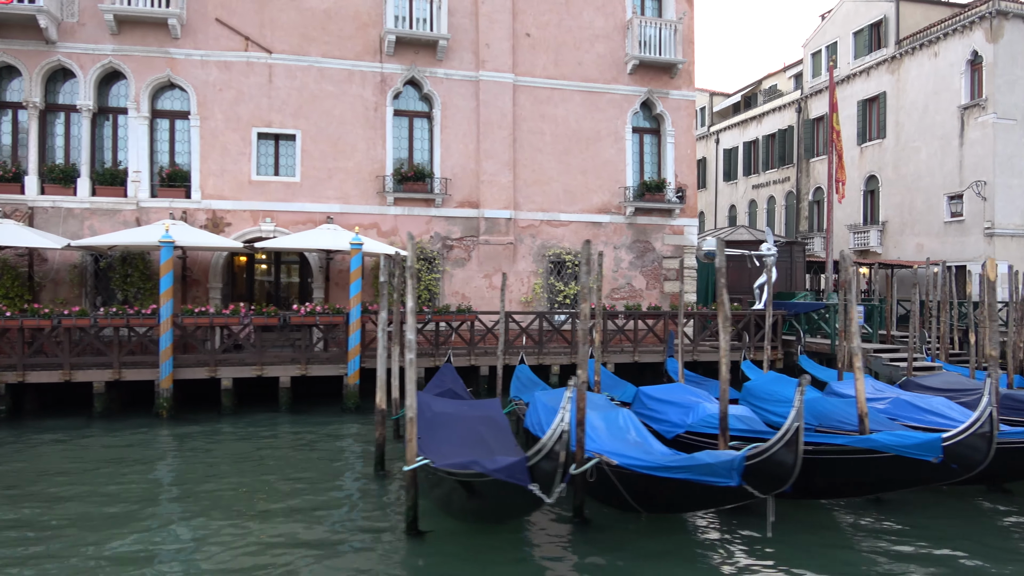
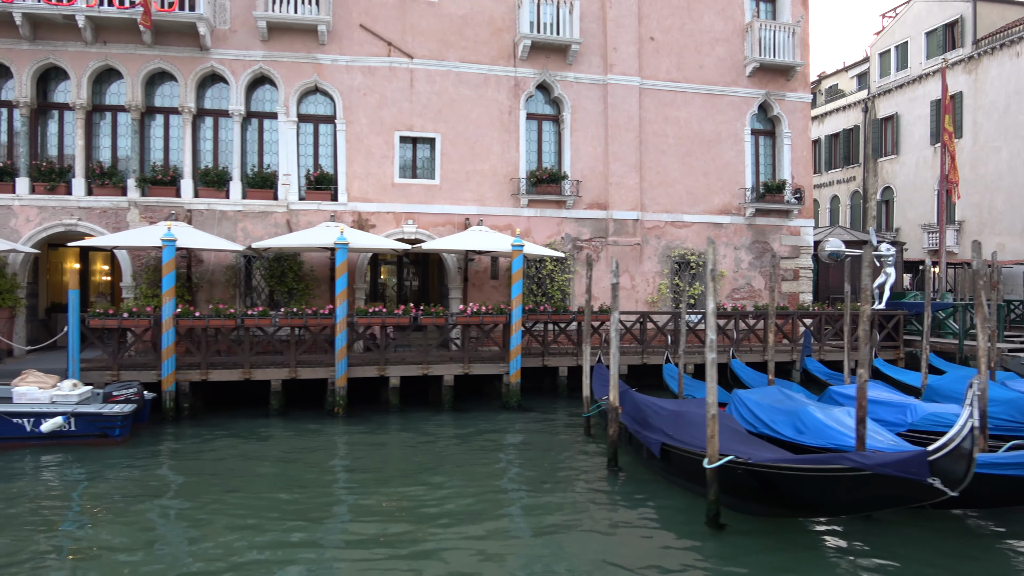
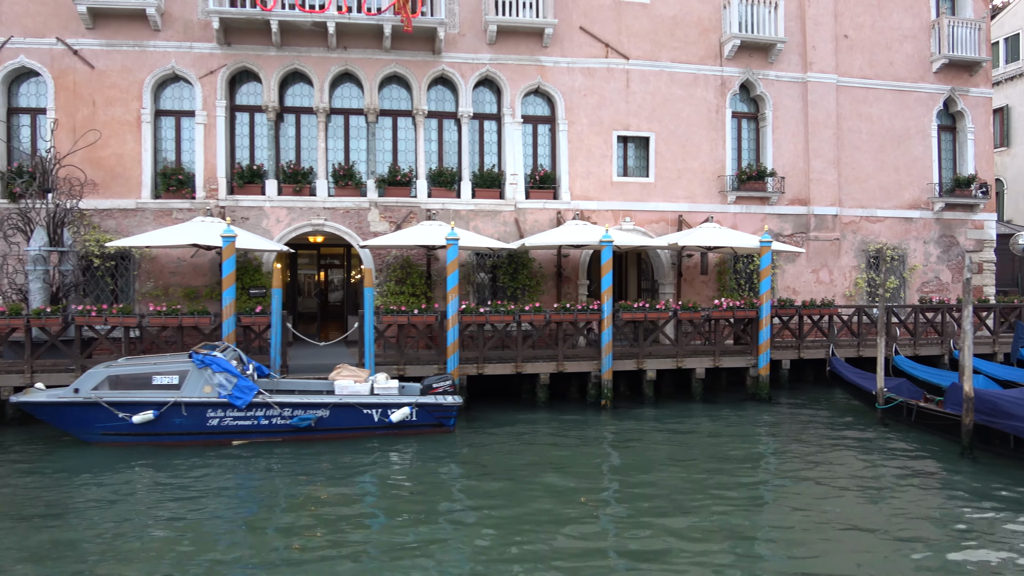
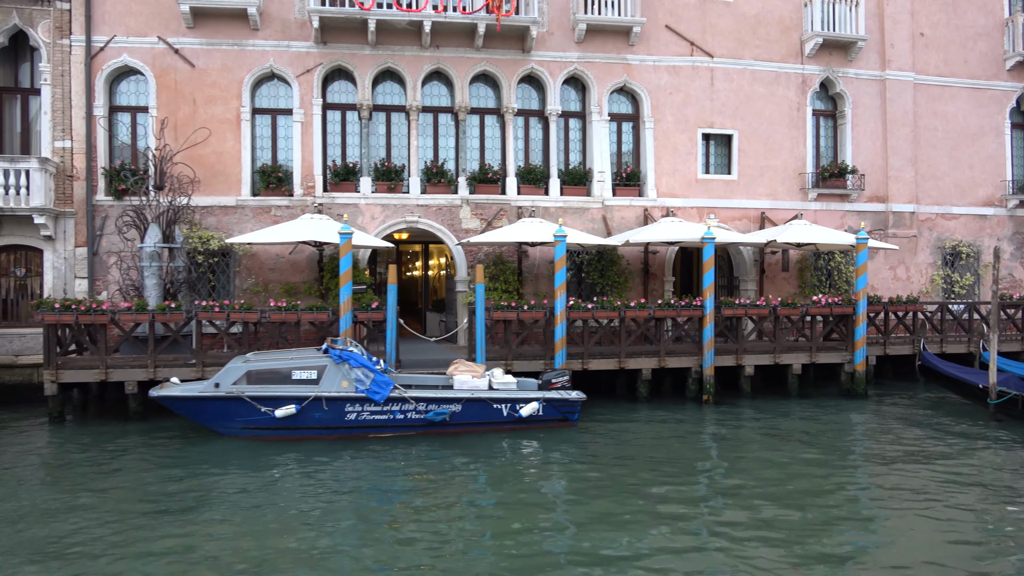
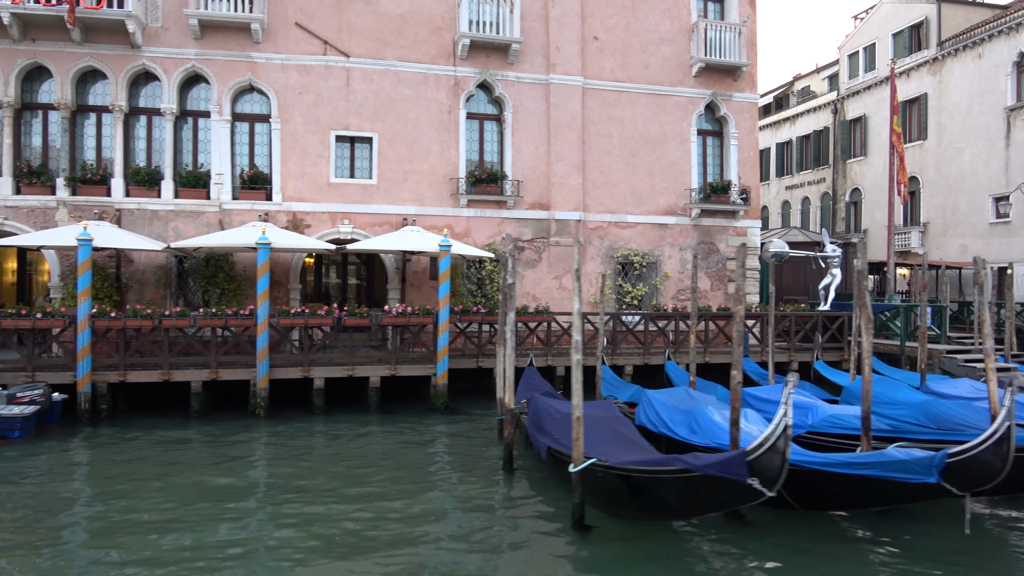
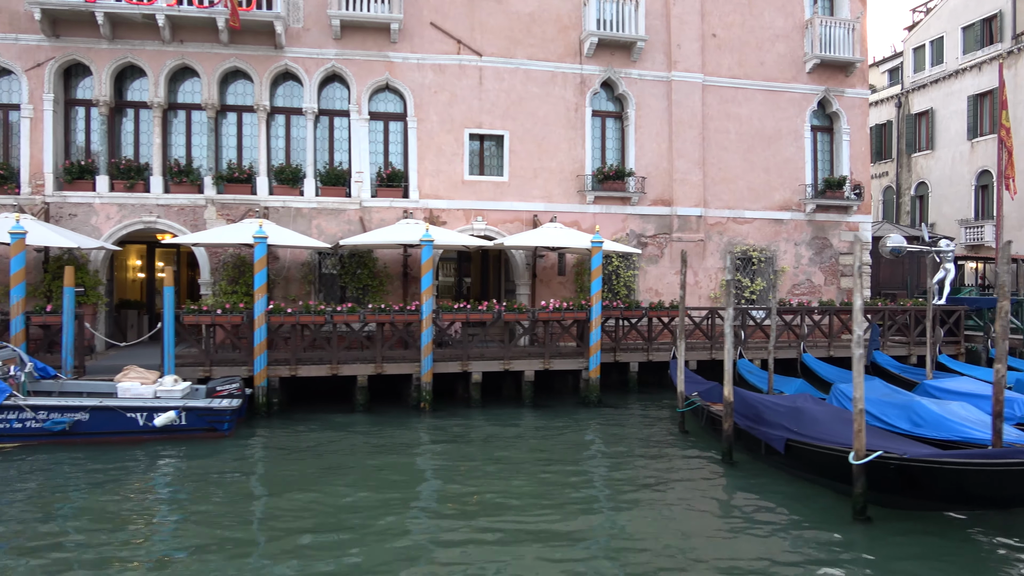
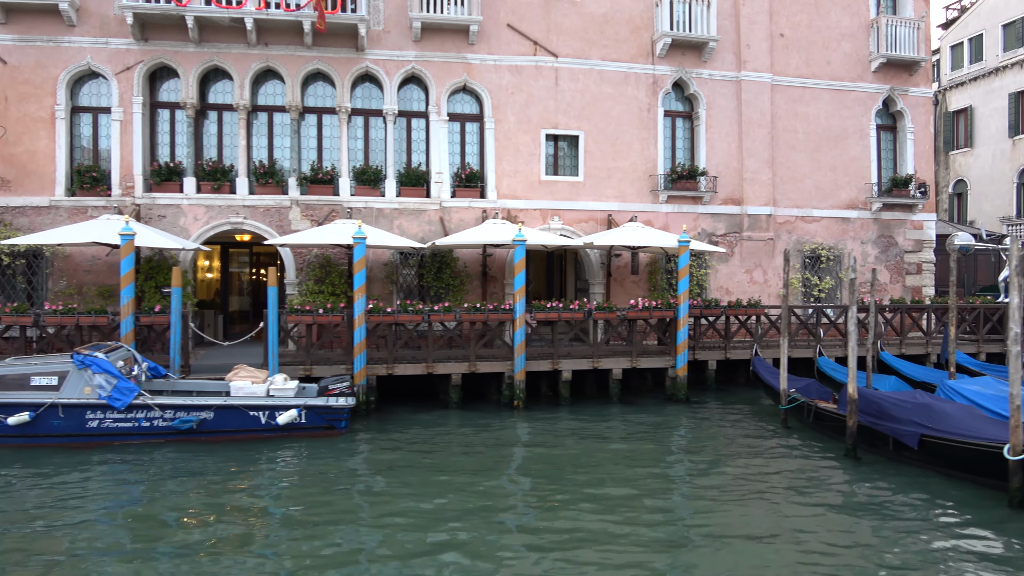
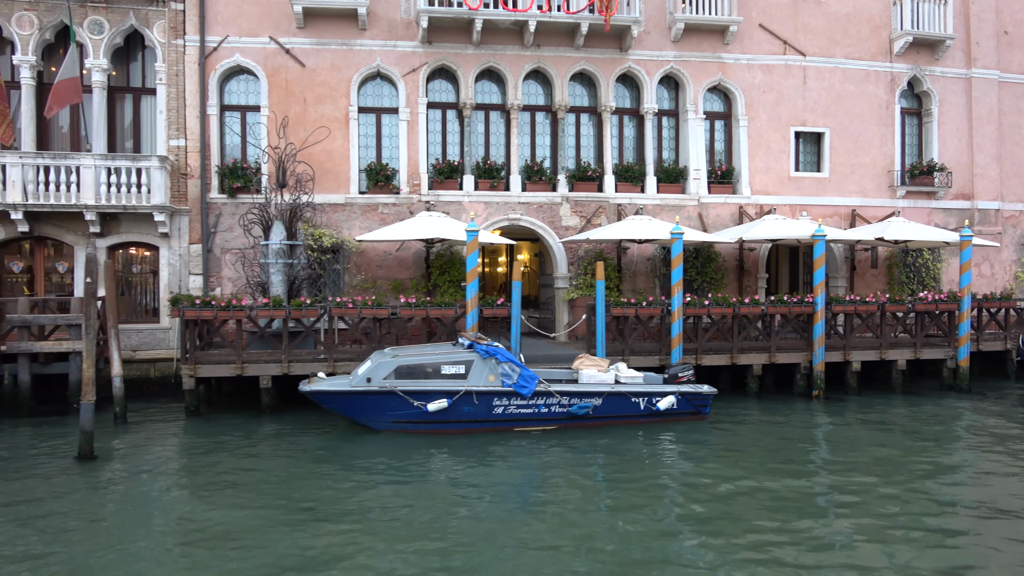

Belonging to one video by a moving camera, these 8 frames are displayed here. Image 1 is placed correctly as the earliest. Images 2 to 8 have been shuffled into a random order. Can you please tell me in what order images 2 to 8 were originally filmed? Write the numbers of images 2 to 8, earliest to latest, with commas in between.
5, 2, 6, 7, 3, 4, 8
